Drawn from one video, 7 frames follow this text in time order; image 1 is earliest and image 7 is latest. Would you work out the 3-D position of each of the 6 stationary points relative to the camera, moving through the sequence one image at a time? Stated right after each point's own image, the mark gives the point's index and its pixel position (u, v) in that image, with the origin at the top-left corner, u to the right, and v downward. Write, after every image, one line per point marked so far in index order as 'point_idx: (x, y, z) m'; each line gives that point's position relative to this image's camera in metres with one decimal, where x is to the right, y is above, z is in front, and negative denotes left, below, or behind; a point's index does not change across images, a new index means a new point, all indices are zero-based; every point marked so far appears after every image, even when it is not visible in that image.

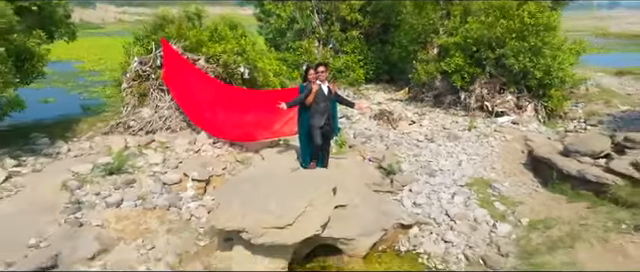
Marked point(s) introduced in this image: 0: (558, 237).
0: (+3.4, -1.4, +7.3) m
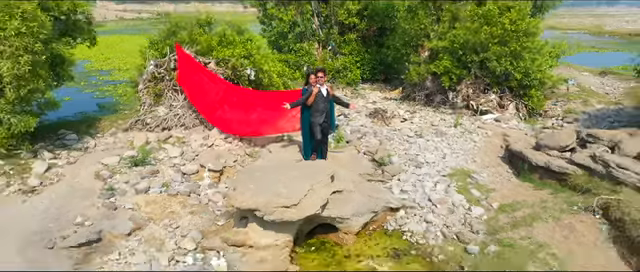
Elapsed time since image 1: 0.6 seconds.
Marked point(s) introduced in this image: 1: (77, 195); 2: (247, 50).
0: (+3.4, -1.4, +8.6) m
1: (-4.3, -1.1, +9.2) m
2: (-2.1, +2.5, +15.1) m
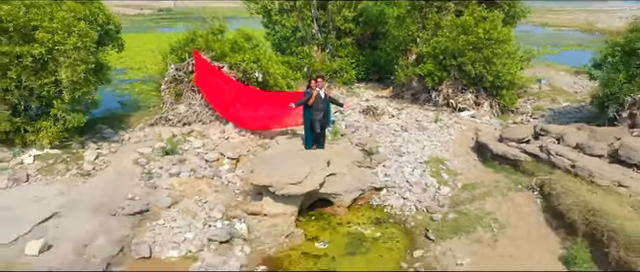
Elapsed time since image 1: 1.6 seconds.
0: (+3.4, -1.2, +10.9) m
1: (-4.4, -0.9, +11.5) m
2: (-2.2, +2.7, +17.3) m
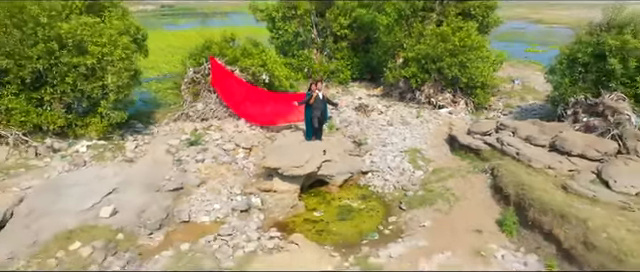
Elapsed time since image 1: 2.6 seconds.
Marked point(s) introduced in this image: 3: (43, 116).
0: (+3.3, -1.1, +13.7) m
1: (-4.4, -0.8, +14.3) m
2: (-2.2, +3.0, +20.1) m
3: (-7.8, +0.6, +14.6) m
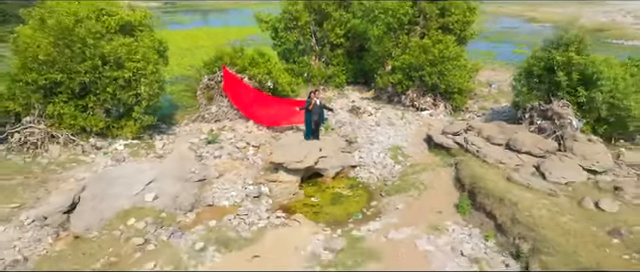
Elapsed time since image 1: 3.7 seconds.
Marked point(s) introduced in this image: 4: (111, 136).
0: (+3.2, -1.1, +16.8) m
1: (-4.5, -0.8, +17.4) m
2: (-2.3, +3.0, +23.1) m
3: (-7.9, +0.6, +17.6) m
4: (-7.4, 0.0, +18.2) m
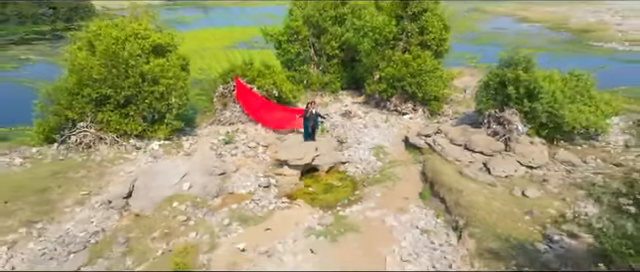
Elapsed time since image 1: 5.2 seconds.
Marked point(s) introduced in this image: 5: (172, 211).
0: (+3.0, -1.2, +21.0) m
1: (-4.7, -0.9, +21.7) m
2: (-2.5, +3.0, +27.3) m
3: (-8.1, +0.5, +21.9) m
4: (-7.5, -0.1, +22.5) m
5: (-4.7, -2.4, +16.4) m
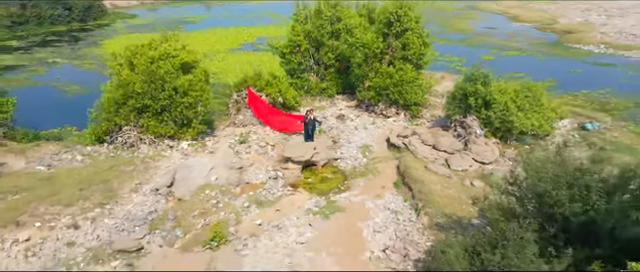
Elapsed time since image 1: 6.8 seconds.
0: (+2.9, -1.3, +26.4) m
1: (-4.8, -0.9, +27.0) m
2: (-2.6, +3.0, +32.6) m
3: (-8.2, +0.4, +27.2) m
4: (-7.7, -0.1, +27.8) m
5: (-4.9, -2.6, +21.8) m
